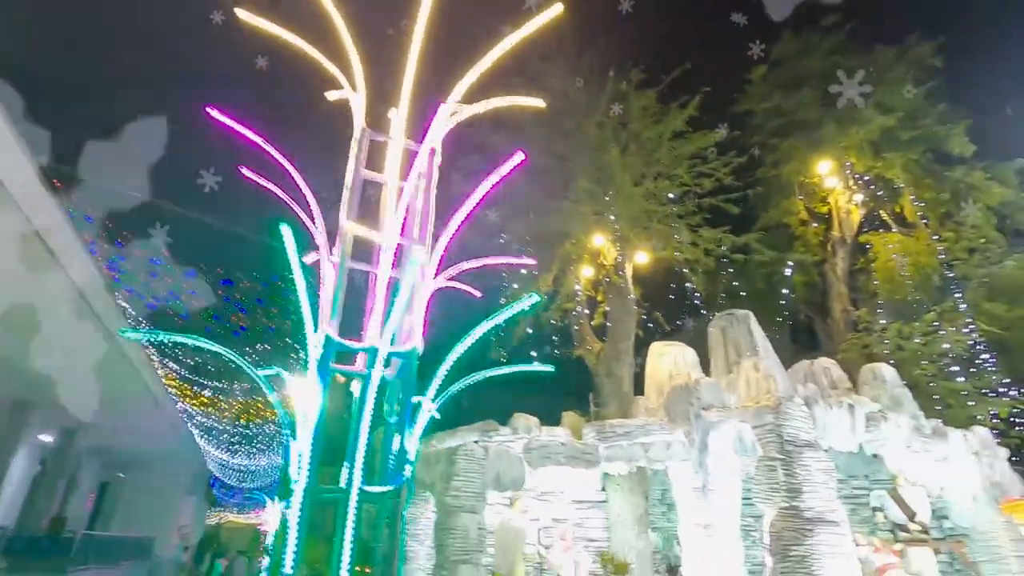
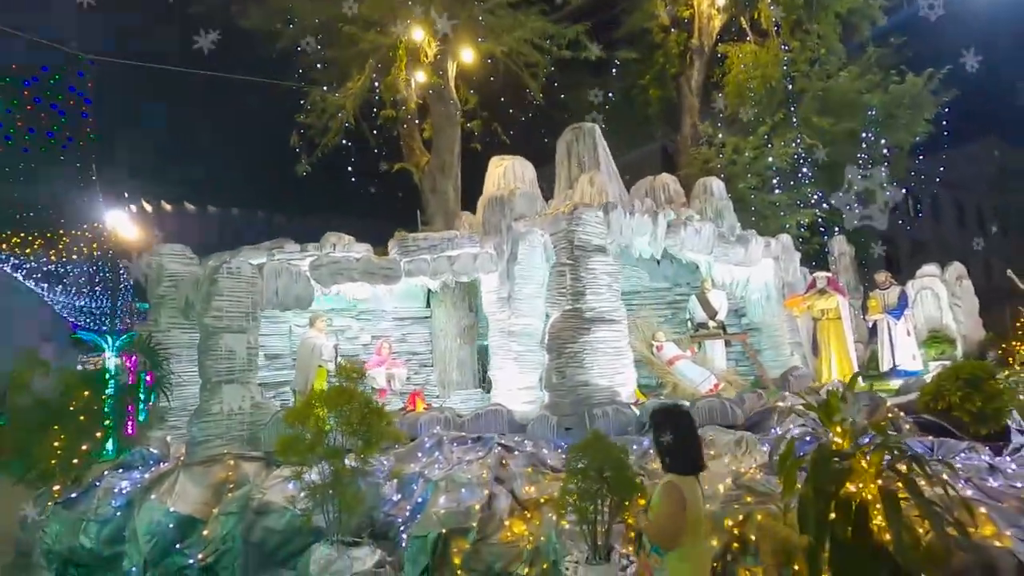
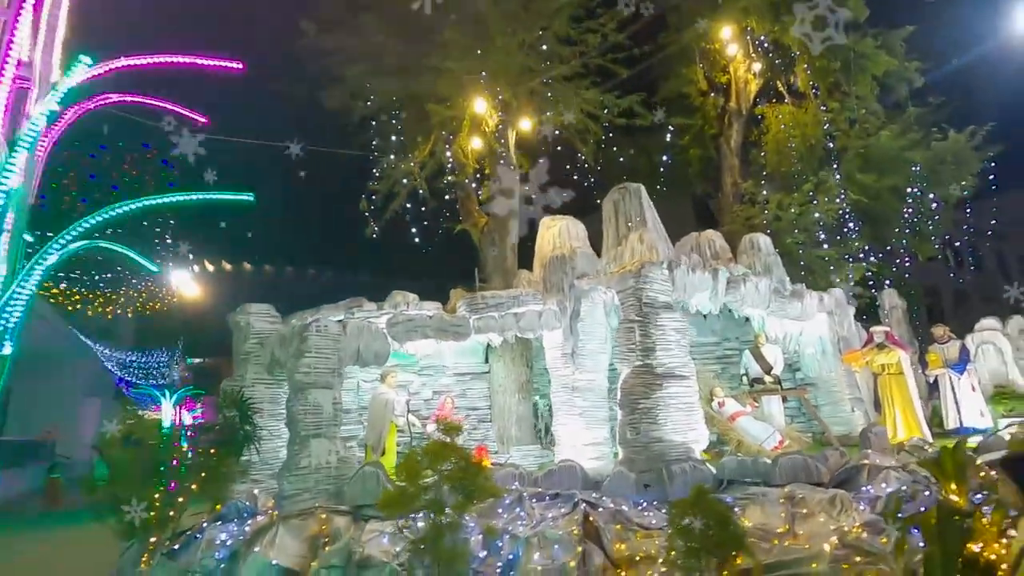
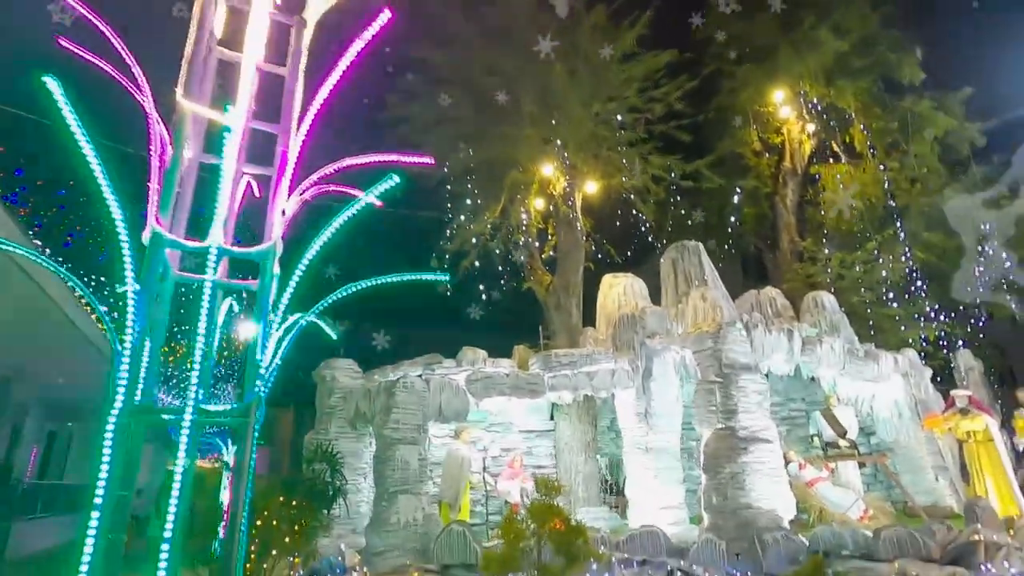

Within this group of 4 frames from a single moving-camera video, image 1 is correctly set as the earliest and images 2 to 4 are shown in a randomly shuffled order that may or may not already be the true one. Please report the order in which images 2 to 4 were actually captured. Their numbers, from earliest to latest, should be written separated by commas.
4, 3, 2
